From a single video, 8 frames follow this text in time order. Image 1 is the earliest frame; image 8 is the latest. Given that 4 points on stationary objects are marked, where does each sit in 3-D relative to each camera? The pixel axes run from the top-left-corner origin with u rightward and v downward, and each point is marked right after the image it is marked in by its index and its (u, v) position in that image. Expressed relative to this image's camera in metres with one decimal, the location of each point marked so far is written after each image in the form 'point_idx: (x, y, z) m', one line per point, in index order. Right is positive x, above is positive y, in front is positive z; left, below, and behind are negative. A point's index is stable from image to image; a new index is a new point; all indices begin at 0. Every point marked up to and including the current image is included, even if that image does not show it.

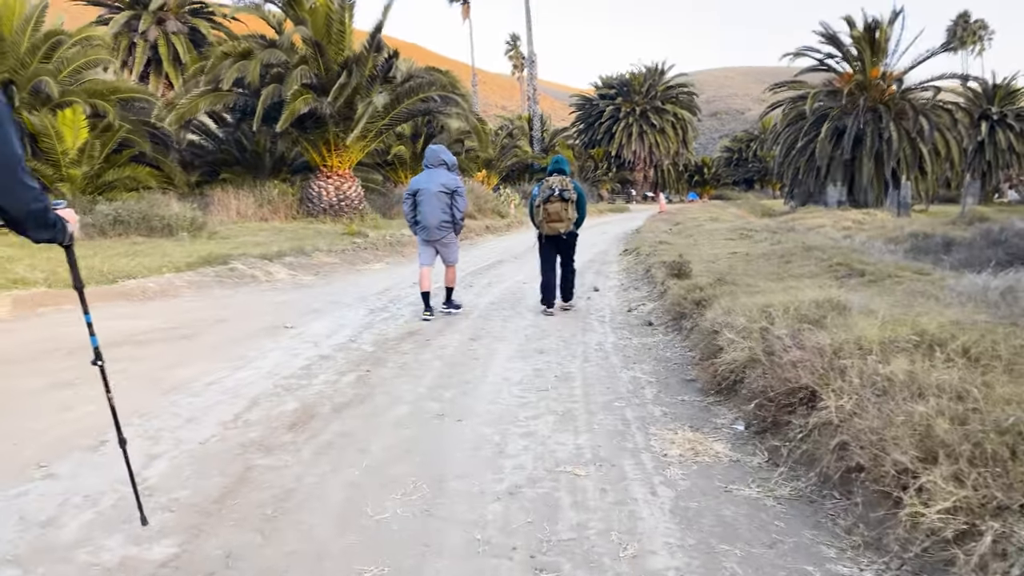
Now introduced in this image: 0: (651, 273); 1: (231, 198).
0: (+1.7, +0.2, +10.0) m
1: (-5.9, +1.9, +16.9) m
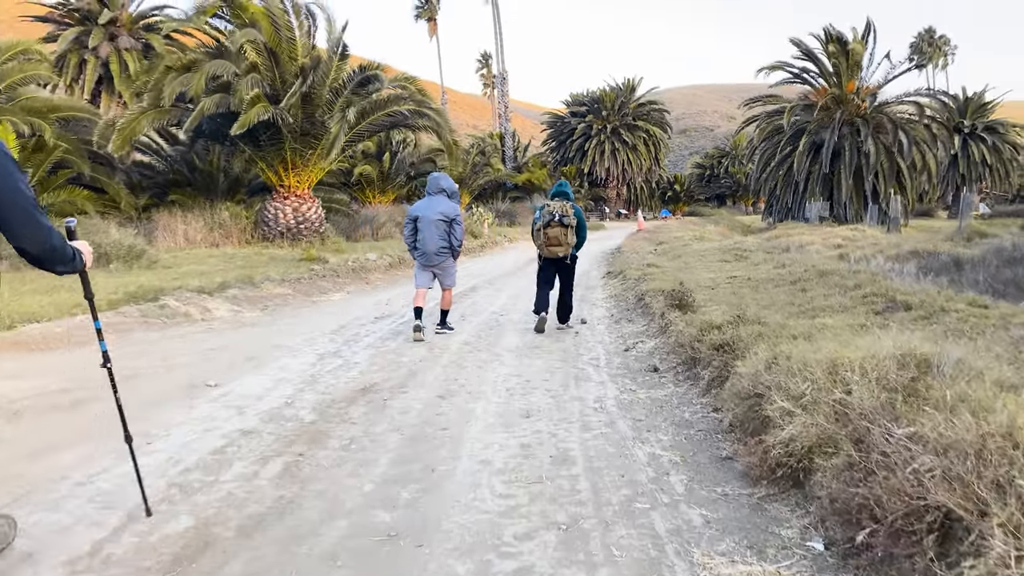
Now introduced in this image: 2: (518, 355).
0: (+1.4, -0.2, +8.8) m
1: (-6.4, +1.3, +15.5) m
2: (+0.1, -0.5, +6.5) m
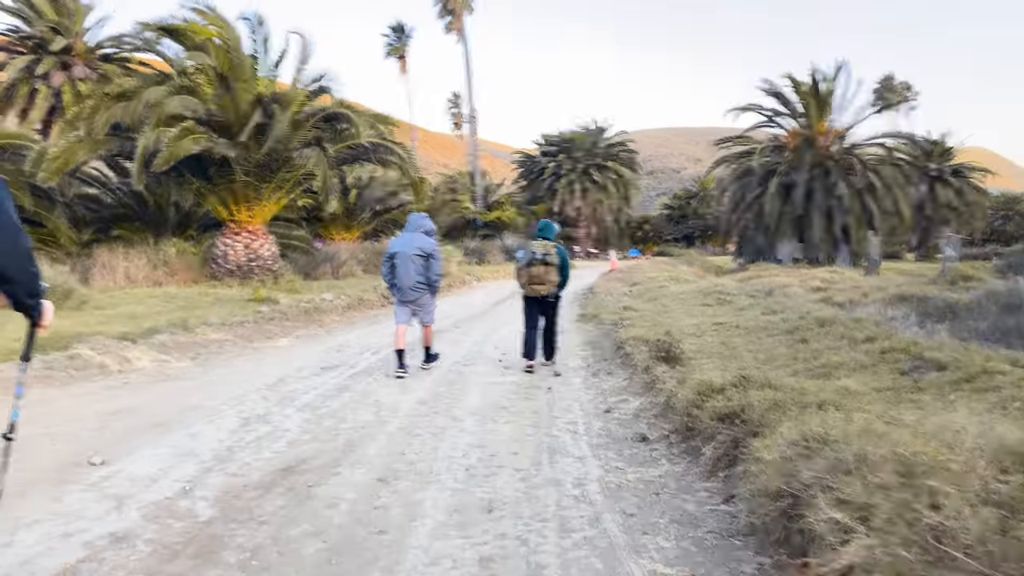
0: (+1.1, -0.6, +7.9) m
1: (-7.0, +0.5, +14.4) m
2: (-0.2, -0.9, +5.6) m
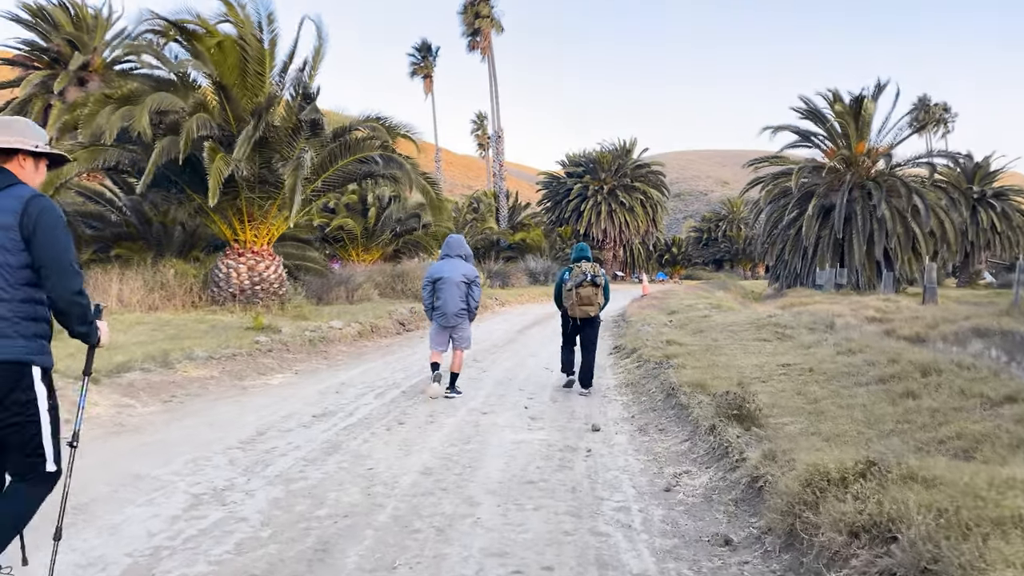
0: (+1.3, -0.9, +6.5) m
1: (-6.5, +0.1, +13.2) m
2: (0.0, -1.1, +4.2) m
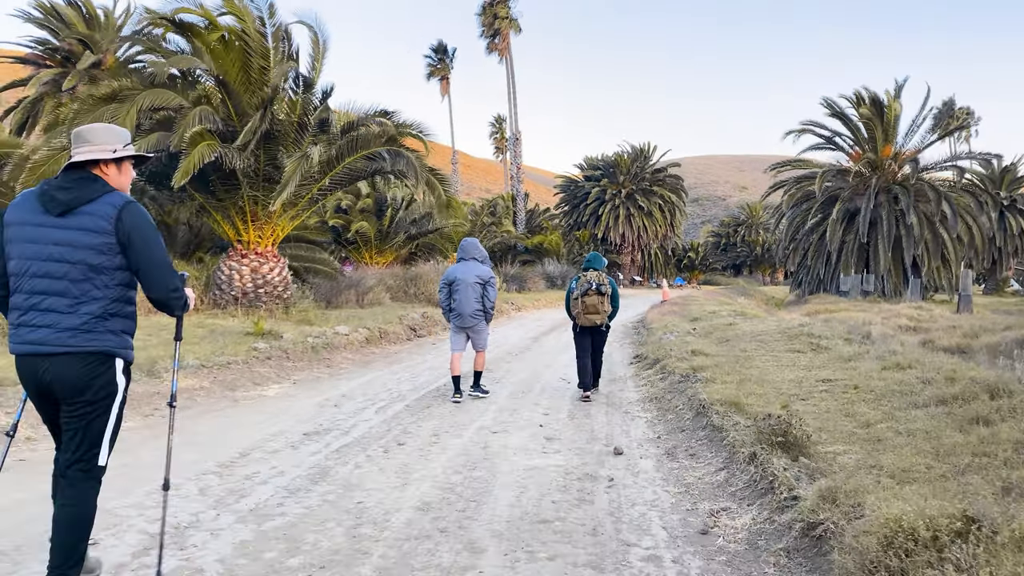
0: (+1.4, -1.0, +5.8) m
1: (-6.3, +0.1, +12.7) m
2: (0.0, -1.1, +3.6) m
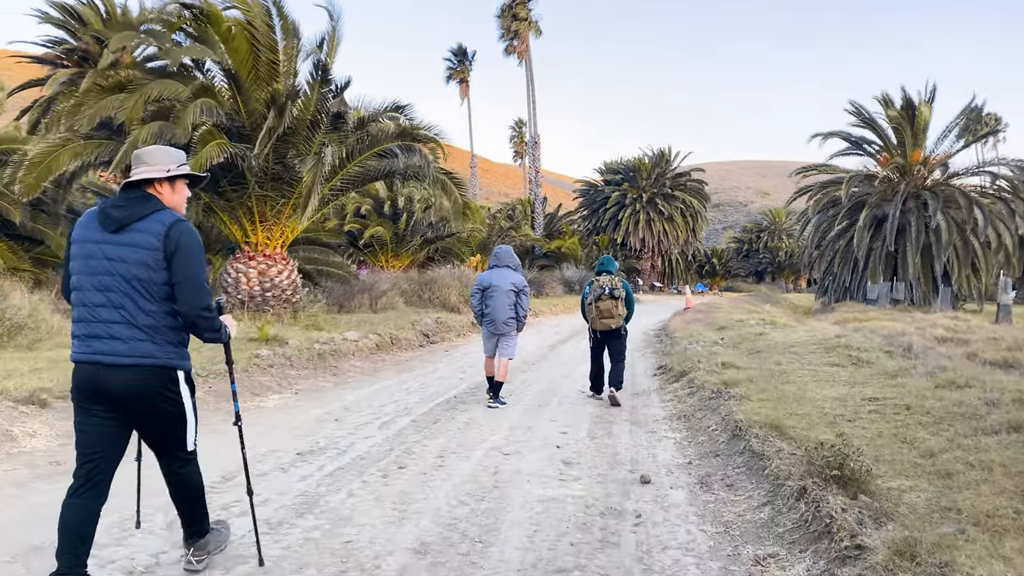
0: (+1.5, -1.0, +5.2) m
1: (-6.0, +0.1, +12.3) m
2: (0.0, -1.2, +3.0) m
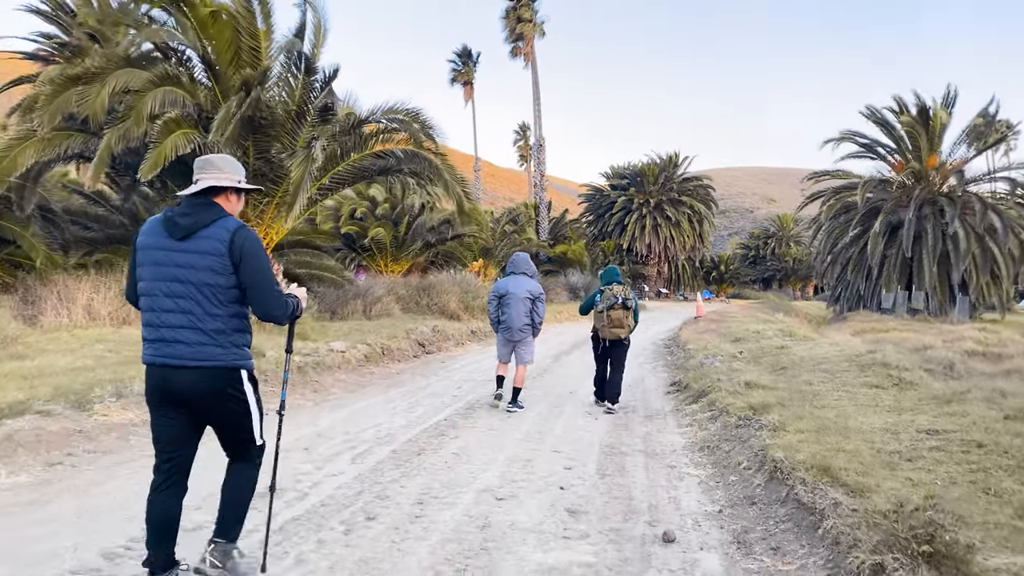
0: (+1.5, -1.1, +4.2) m
1: (-6.0, 0.0, +11.4) m
2: (0.0, -1.2, +2.0) m
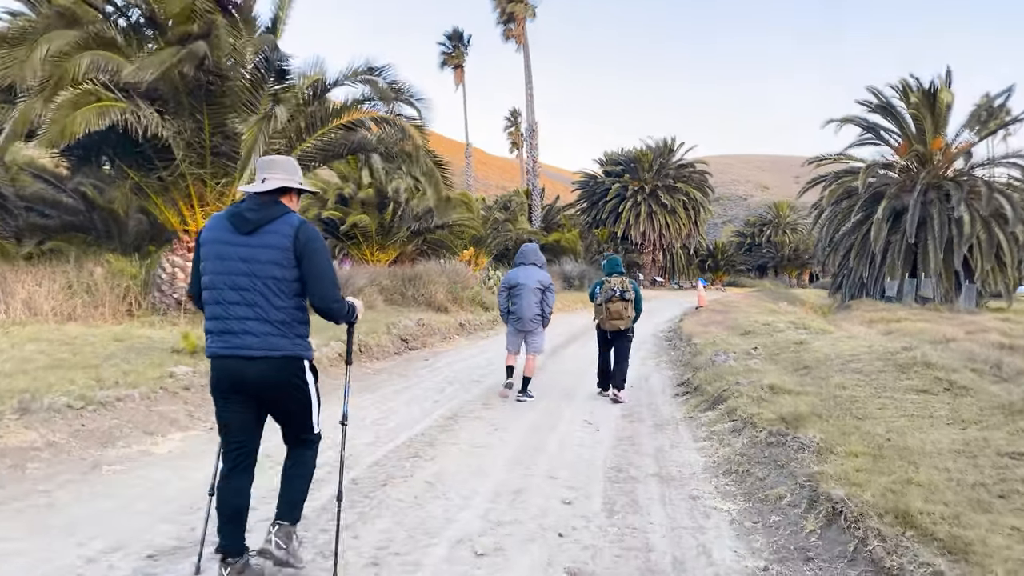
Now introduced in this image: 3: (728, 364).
0: (+1.4, -1.1, +3.2) m
1: (-6.1, +0.1, +10.2) m
2: (-0.1, -1.2, +0.9) m
3: (+2.4, -0.8, +8.8) m
